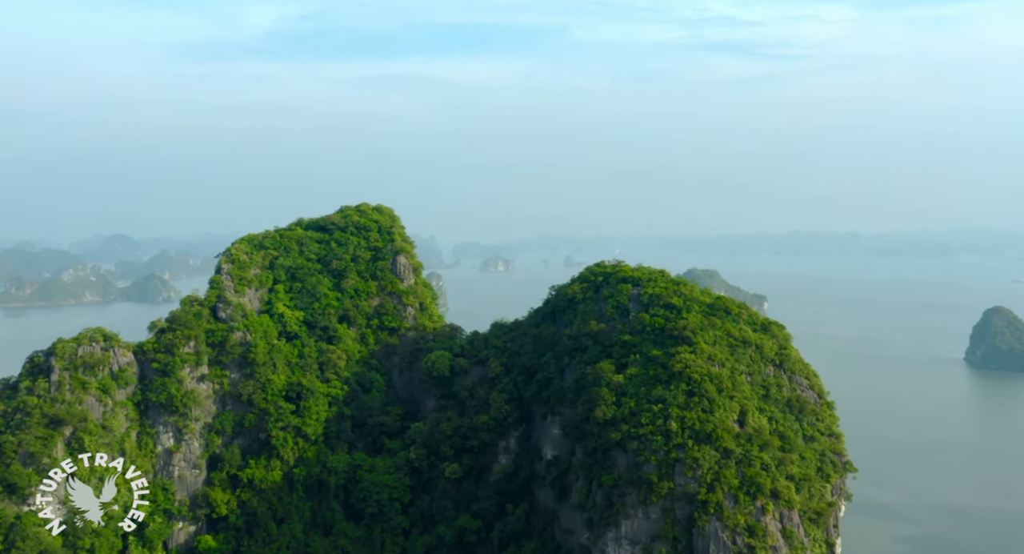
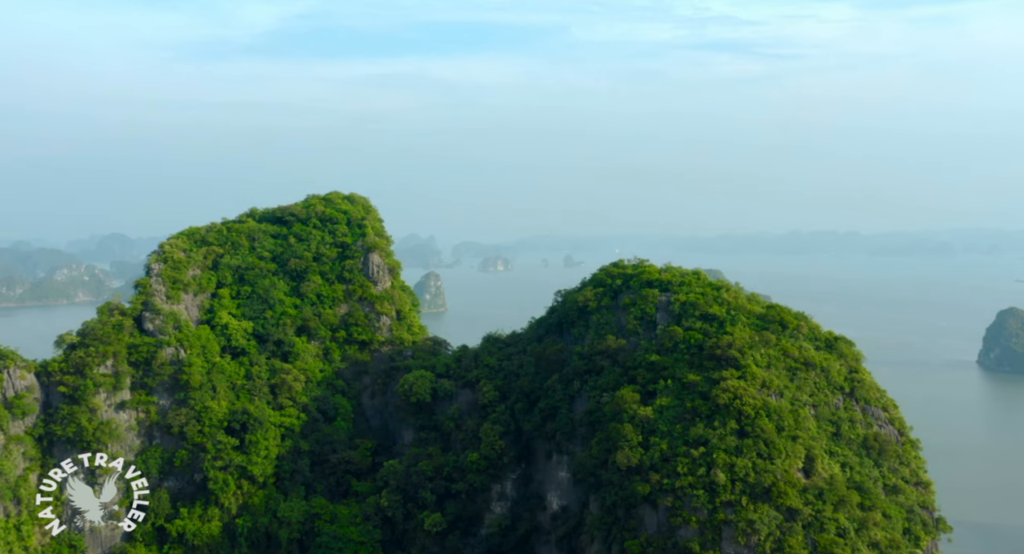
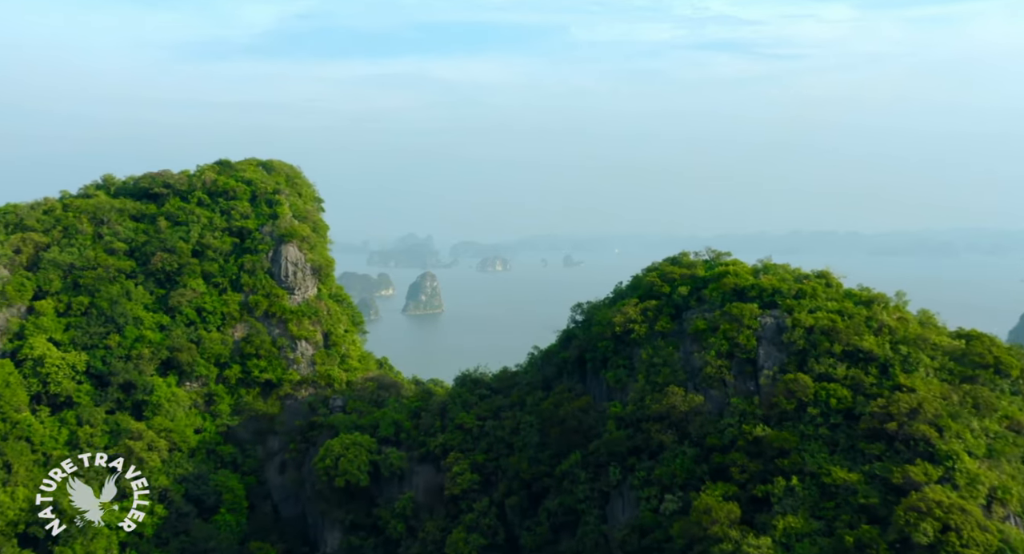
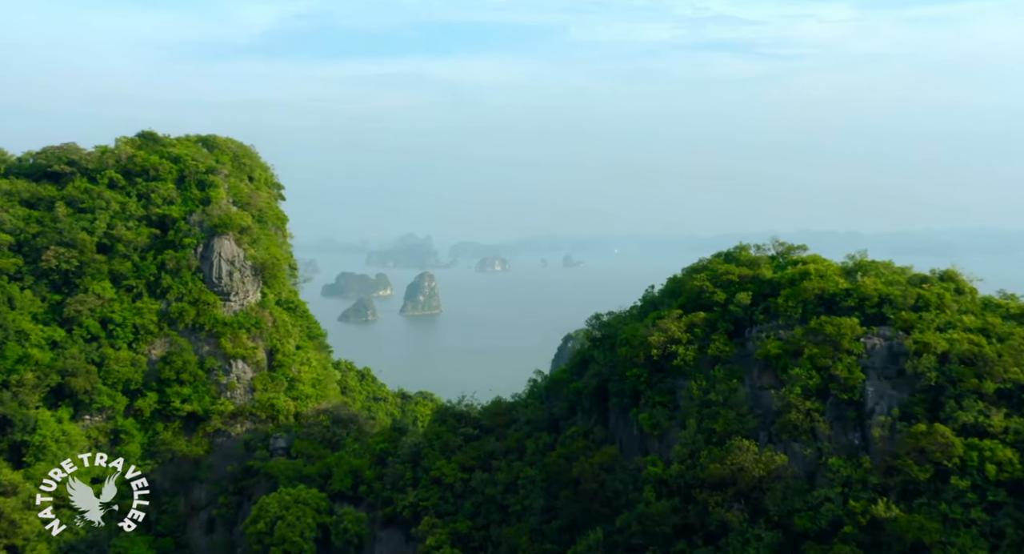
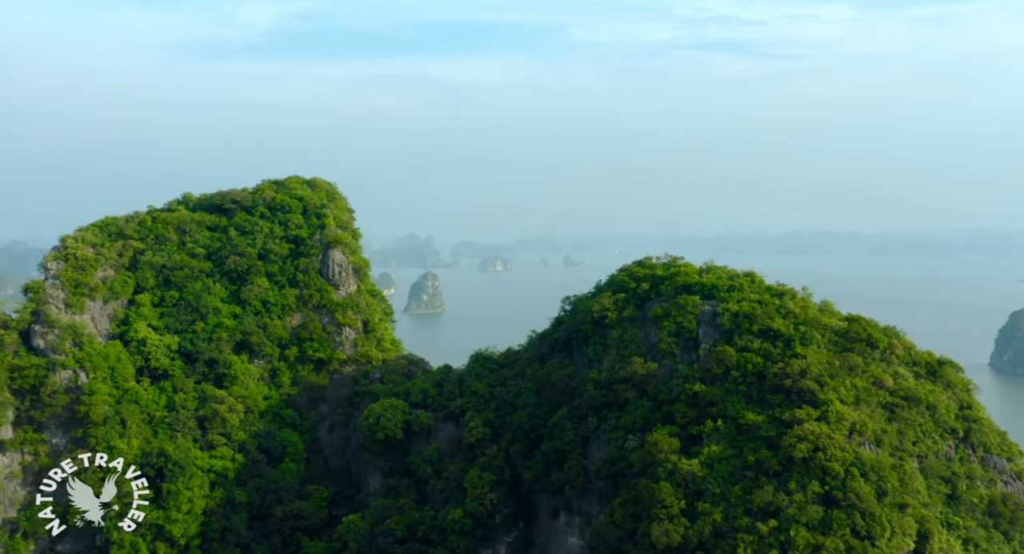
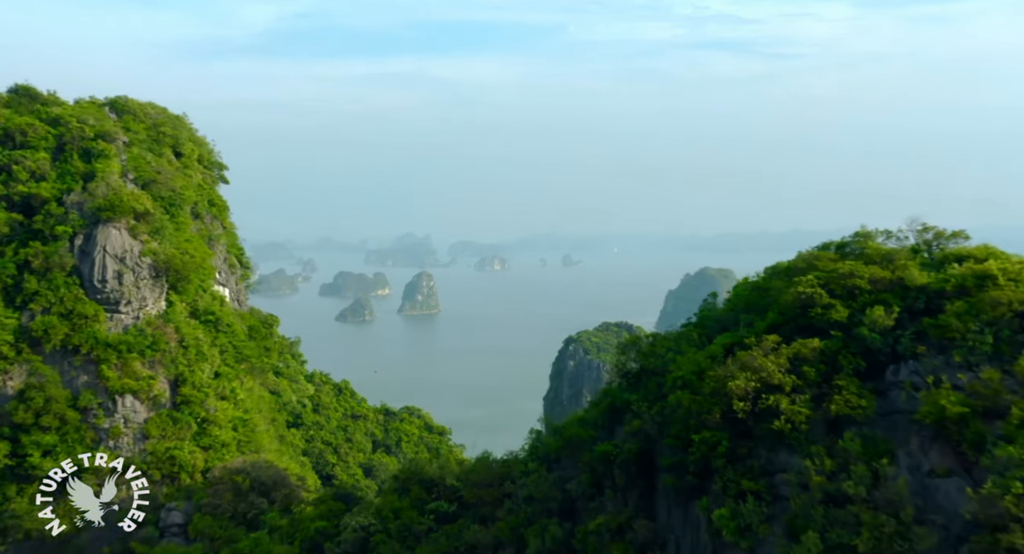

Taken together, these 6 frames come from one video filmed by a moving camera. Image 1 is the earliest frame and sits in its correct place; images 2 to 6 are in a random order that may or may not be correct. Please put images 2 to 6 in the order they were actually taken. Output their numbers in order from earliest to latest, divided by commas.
2, 5, 3, 4, 6
